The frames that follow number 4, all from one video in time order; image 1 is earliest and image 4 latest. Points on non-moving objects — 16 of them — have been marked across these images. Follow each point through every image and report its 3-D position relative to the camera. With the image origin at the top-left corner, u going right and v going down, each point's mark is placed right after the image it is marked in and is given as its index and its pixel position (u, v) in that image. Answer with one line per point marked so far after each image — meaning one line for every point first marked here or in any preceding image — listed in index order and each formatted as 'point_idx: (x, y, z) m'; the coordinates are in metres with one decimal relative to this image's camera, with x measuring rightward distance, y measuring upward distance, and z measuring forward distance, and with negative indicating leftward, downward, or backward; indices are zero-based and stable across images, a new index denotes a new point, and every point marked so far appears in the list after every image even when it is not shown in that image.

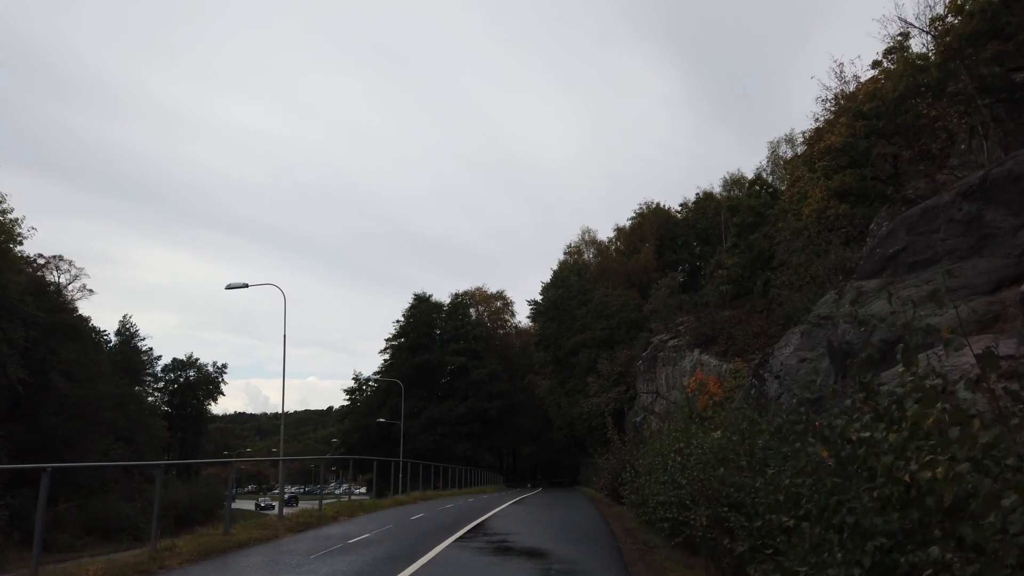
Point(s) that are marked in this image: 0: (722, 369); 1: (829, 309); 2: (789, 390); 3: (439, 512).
0: (+5.2, -2.1, +19.1) m
1: (+4.0, -0.3, +9.6) m
2: (+3.4, -1.3, +9.4) m
3: (-1.8, -5.3, +18.1) m
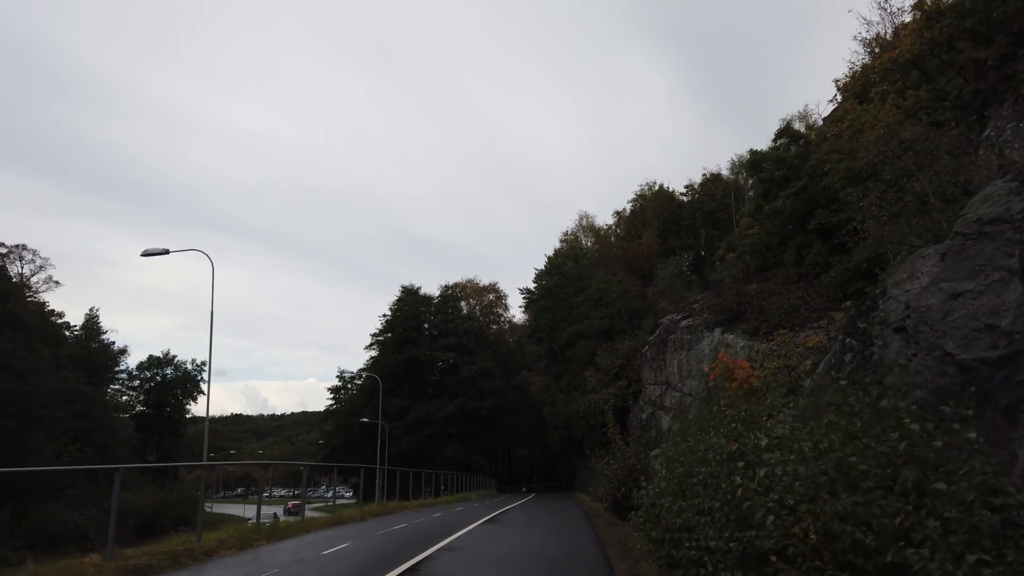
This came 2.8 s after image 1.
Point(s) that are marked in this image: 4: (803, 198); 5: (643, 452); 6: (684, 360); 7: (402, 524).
0: (+4.7, -1.3, +15.0) m
1: (+3.5, +0.6, +5.5) m
2: (+2.9, -0.4, +5.3) m
3: (-2.3, -4.5, +13.9) m
4: (+7.2, +2.2, +19.1) m
5: (+3.0, -3.7, +17.3) m
6: (+4.3, -1.8, +19.0) m
7: (-2.2, -5.0, +16.2) m
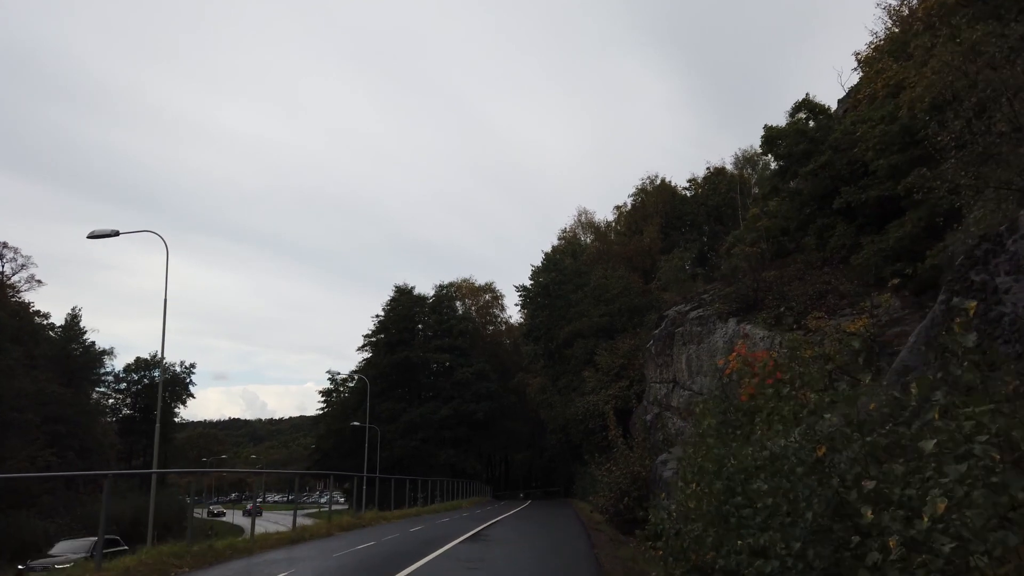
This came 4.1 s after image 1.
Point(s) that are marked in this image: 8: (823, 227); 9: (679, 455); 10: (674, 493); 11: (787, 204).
0: (+4.5, -0.9, +13.1) m
1: (+3.3, +1.0, +3.5) m
2: (+2.7, 0.0, +3.4) m
3: (-2.5, -4.2, +12.0) m
4: (+7.0, +2.5, +17.2) m
5: (+2.8, -3.4, +15.4) m
6: (+4.0, -1.5, +17.1) m
7: (-2.4, -4.7, +14.2) m
8: (+7.0, +1.4, +17.2) m
9: (+2.8, -2.8, +12.7) m
10: (+2.5, -3.2, +12.0) m
11: (+6.7, +2.1, +18.8) m
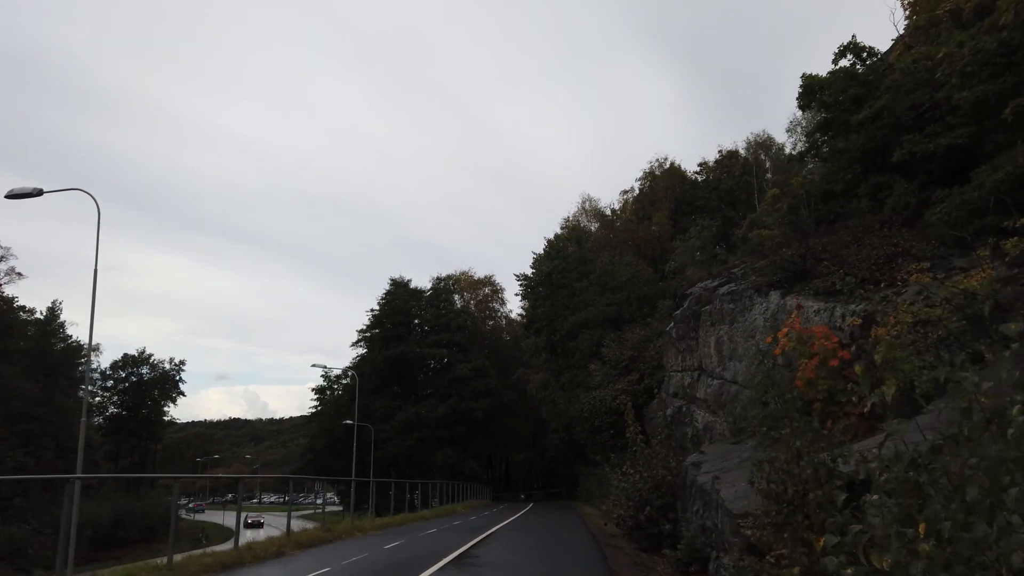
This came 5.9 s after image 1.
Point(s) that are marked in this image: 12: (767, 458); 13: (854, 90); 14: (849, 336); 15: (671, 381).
0: (+4.5, -0.4, +10.4) m
1: (+3.2, +1.5, +0.9) m
2: (+2.6, +0.5, +0.7) m
3: (-2.5, -3.6, +9.3) m
4: (+7.0, +3.1, +14.5) m
5: (+2.7, -2.8, +12.7) m
6: (+4.0, -0.9, +14.4) m
7: (-2.4, -4.1, +11.6) m
8: (+6.9, +1.9, +14.5) m
9: (+2.7, -2.2, +10.1) m
10: (+2.4, -2.6, +9.3) m
11: (+6.7, +2.6, +16.2) m
12: (+2.0, -1.3, +5.9) m
13: (+6.9, +4.0, +15.6) m
14: (+4.3, -0.5, +9.7) m
15: (+3.7, -2.2, +17.8) m
